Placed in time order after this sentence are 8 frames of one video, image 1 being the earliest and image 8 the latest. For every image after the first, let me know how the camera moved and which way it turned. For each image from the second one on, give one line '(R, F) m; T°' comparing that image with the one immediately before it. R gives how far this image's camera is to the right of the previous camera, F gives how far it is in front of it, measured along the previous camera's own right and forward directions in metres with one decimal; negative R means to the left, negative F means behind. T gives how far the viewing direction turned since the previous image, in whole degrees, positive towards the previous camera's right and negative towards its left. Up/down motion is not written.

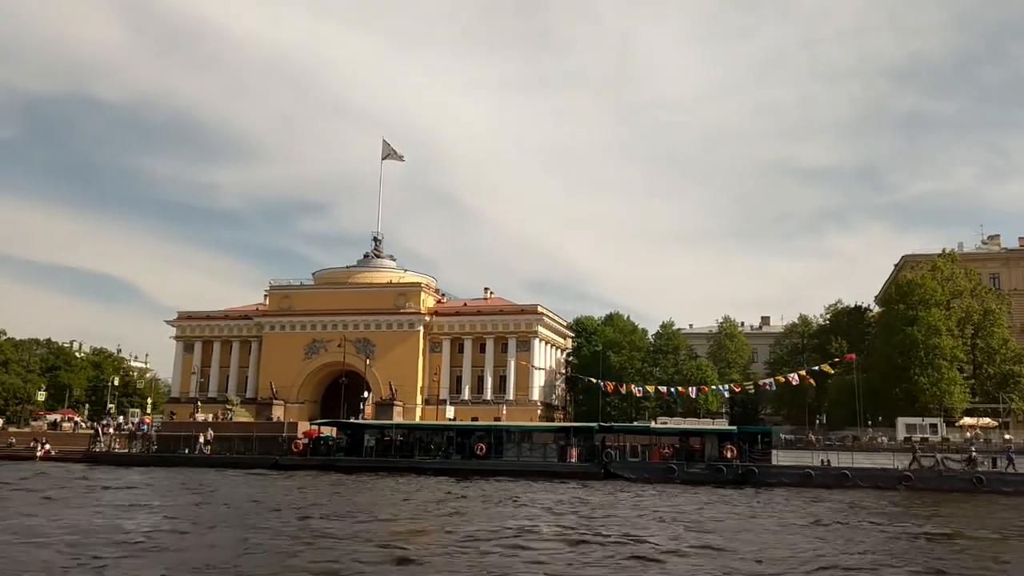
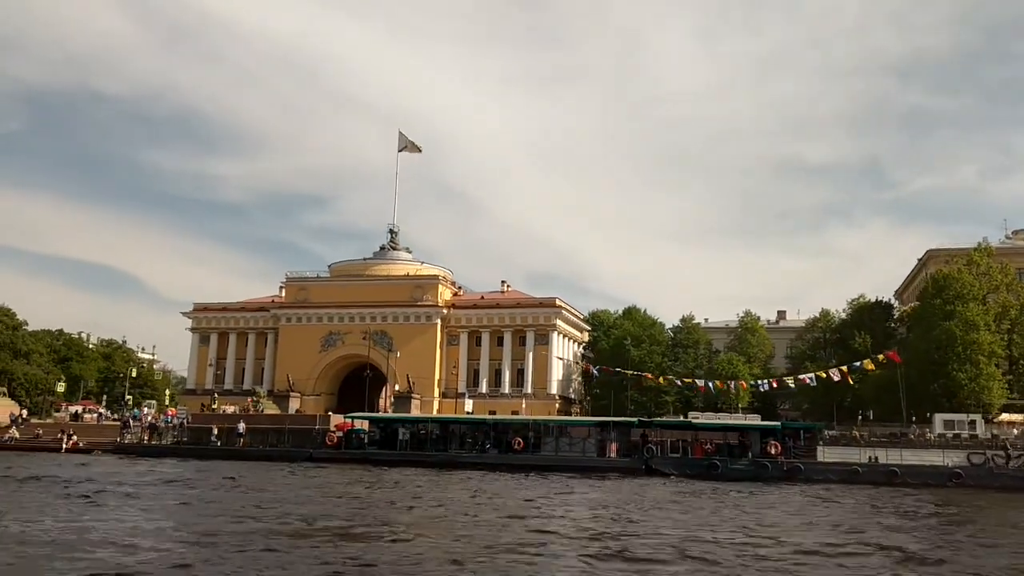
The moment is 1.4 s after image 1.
(-1.5, +0.6) m; 0°
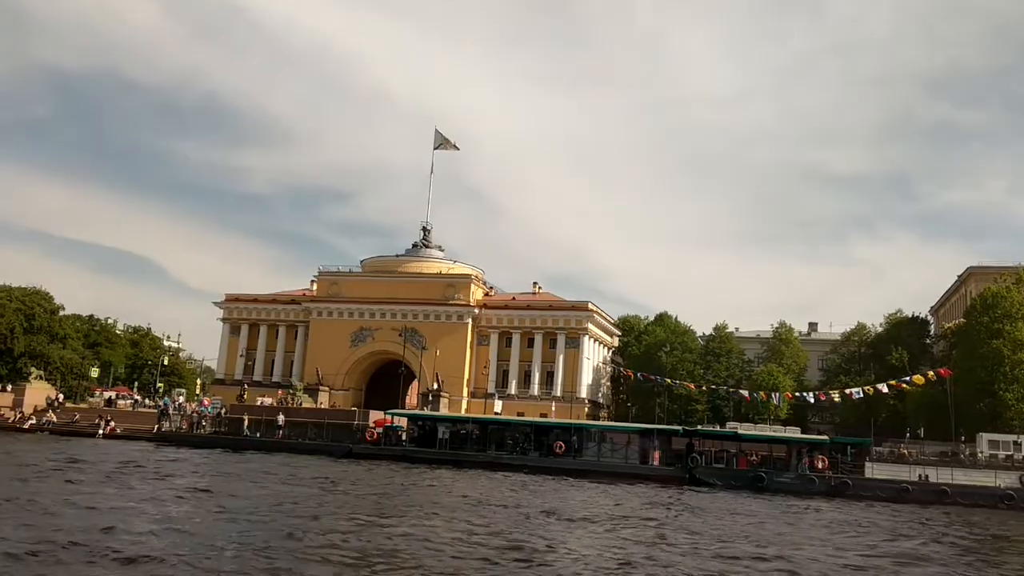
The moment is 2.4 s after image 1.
(-1.1, +0.2) m; -1°
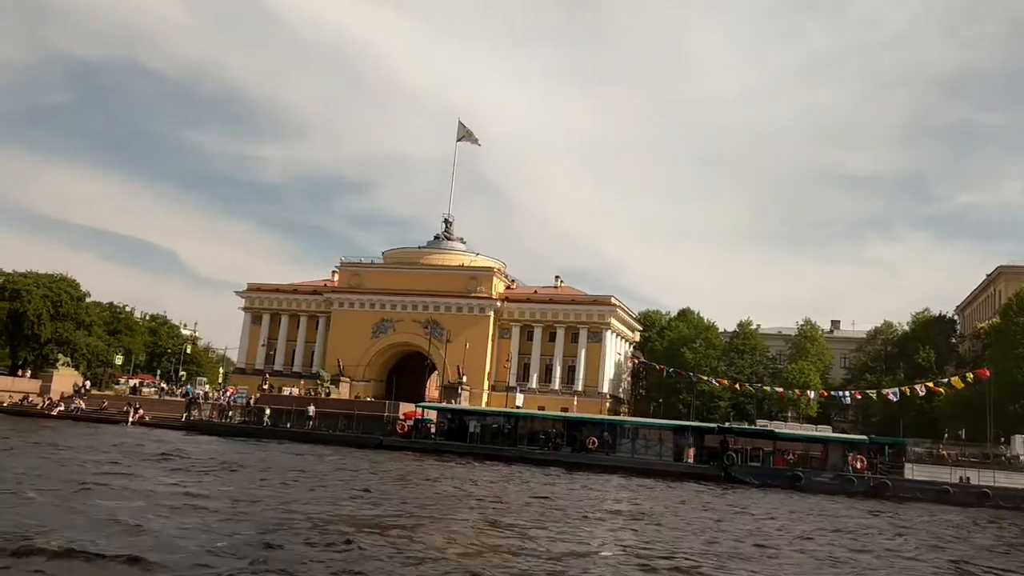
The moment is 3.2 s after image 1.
(-0.9, +0.3) m; -1°
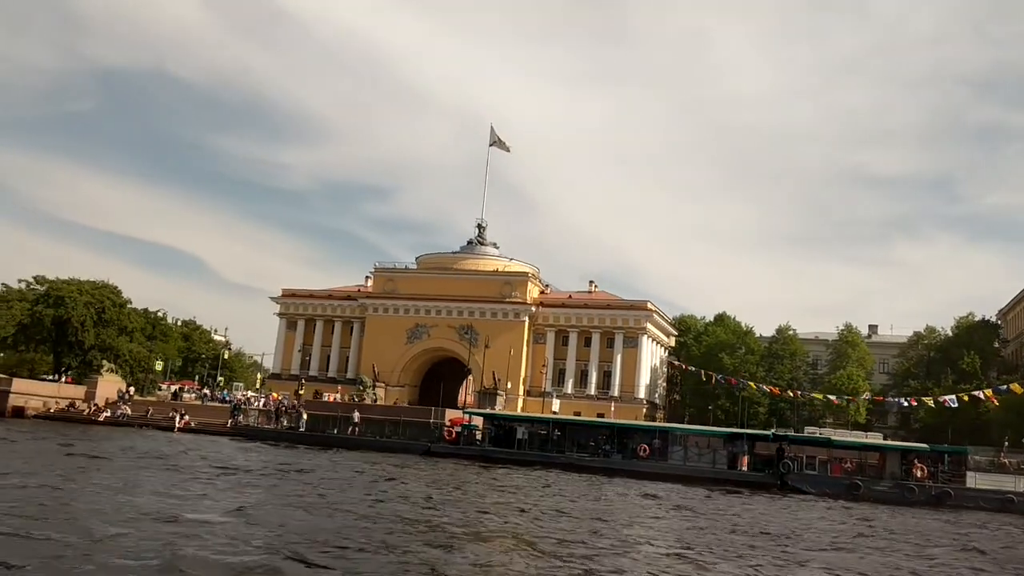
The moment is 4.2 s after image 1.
(-1.1, +0.3) m; -2°
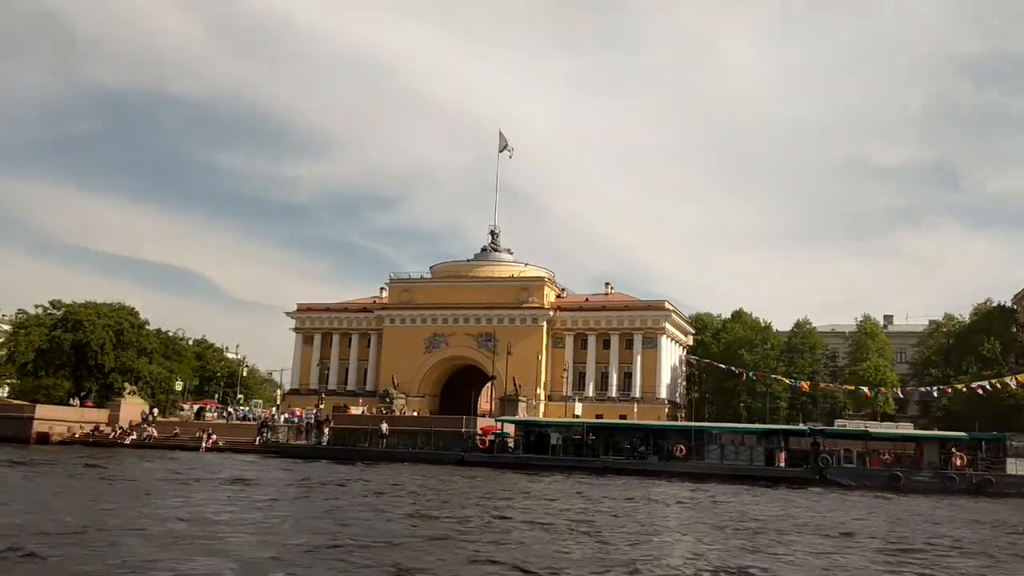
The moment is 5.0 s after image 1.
(-0.9, -0.1) m; -1°
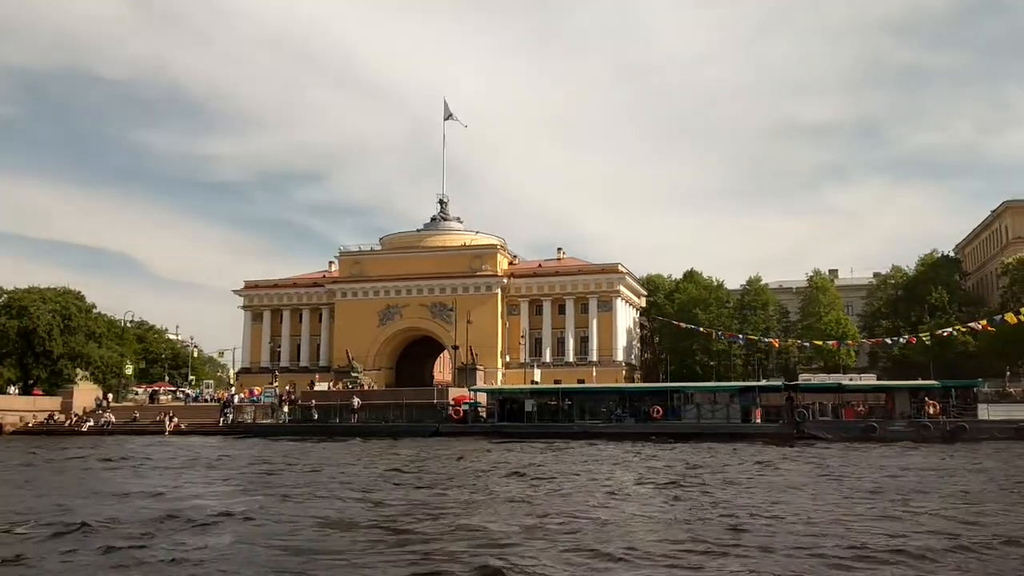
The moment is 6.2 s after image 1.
(-1.3, +0.8) m; +4°
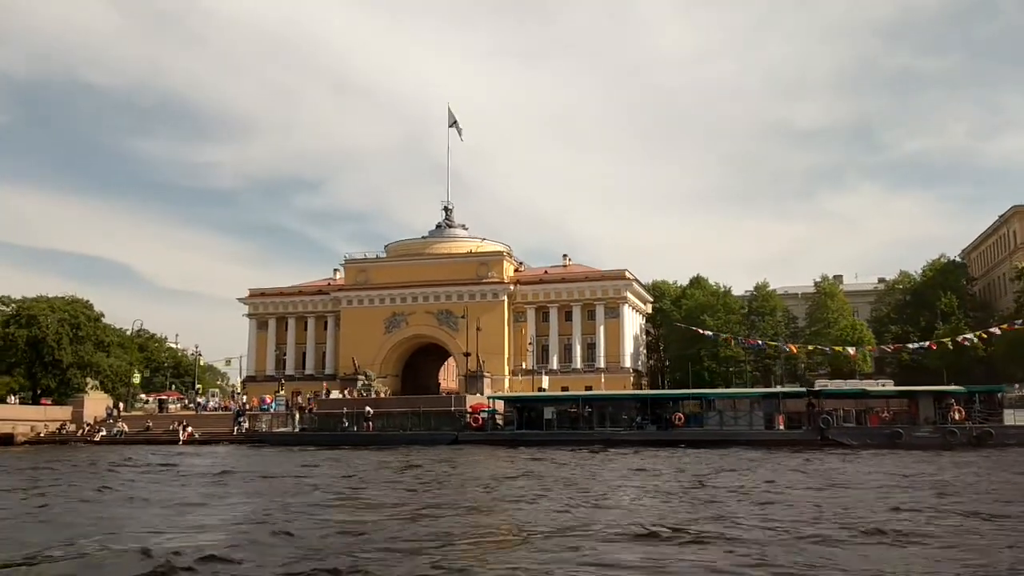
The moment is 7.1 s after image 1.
(-1.0, +0.3) m; 0°
